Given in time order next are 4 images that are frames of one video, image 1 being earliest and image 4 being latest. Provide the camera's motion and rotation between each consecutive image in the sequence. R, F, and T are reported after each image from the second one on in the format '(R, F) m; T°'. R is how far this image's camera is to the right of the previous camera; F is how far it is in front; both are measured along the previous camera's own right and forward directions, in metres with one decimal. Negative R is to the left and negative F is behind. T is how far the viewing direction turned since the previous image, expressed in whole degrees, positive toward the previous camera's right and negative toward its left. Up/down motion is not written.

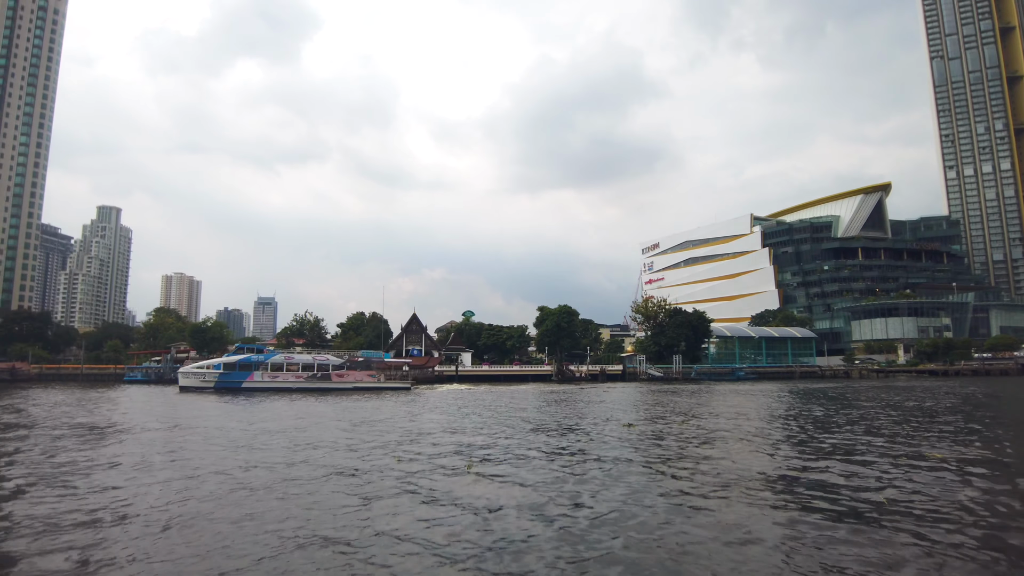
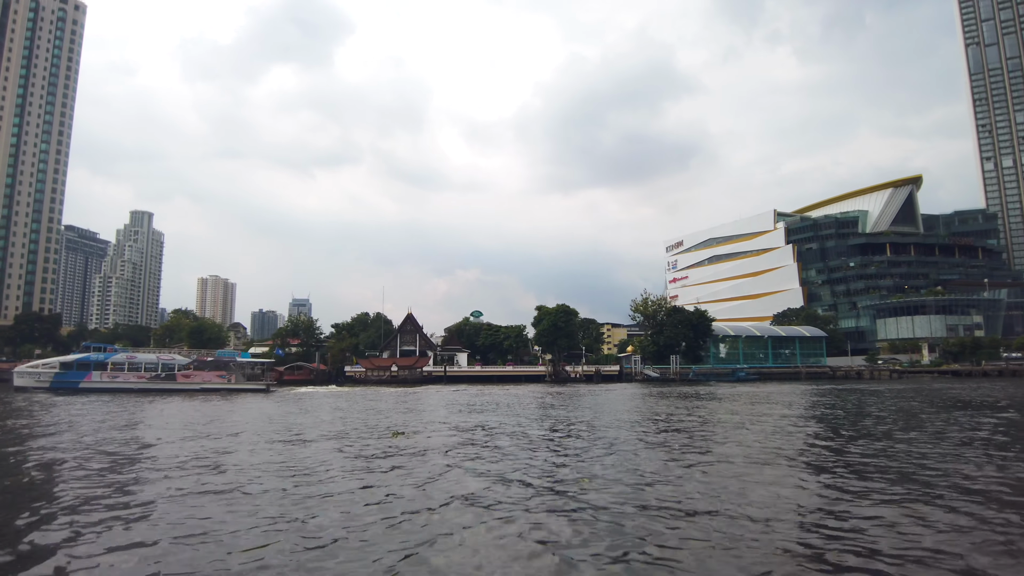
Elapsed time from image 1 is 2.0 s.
(+2.6, +0.9) m; -3°
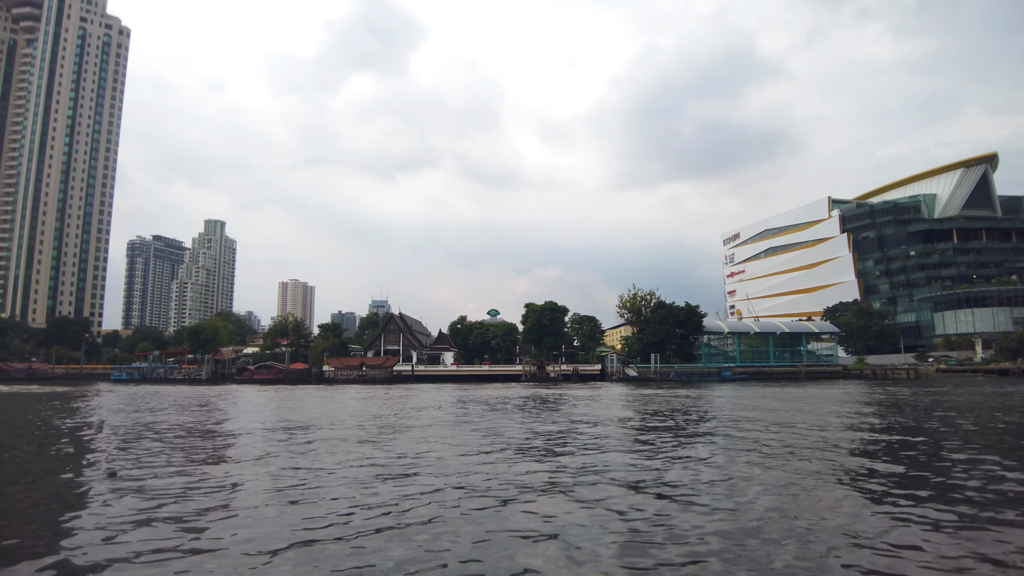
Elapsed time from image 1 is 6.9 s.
(+6.5, +1.4) m; -7°
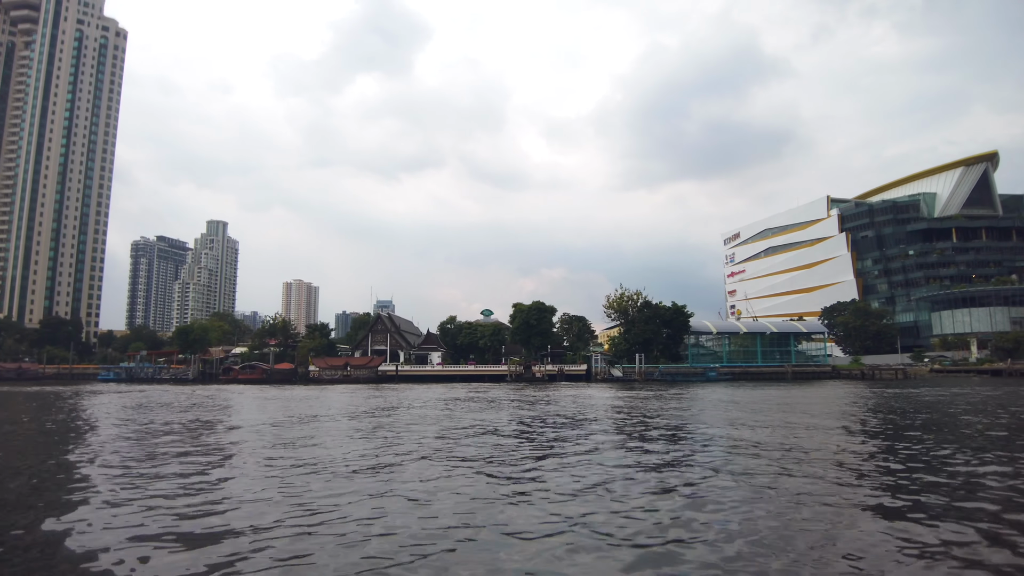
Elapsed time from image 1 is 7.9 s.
(+1.3, +0.1) m; 0°
